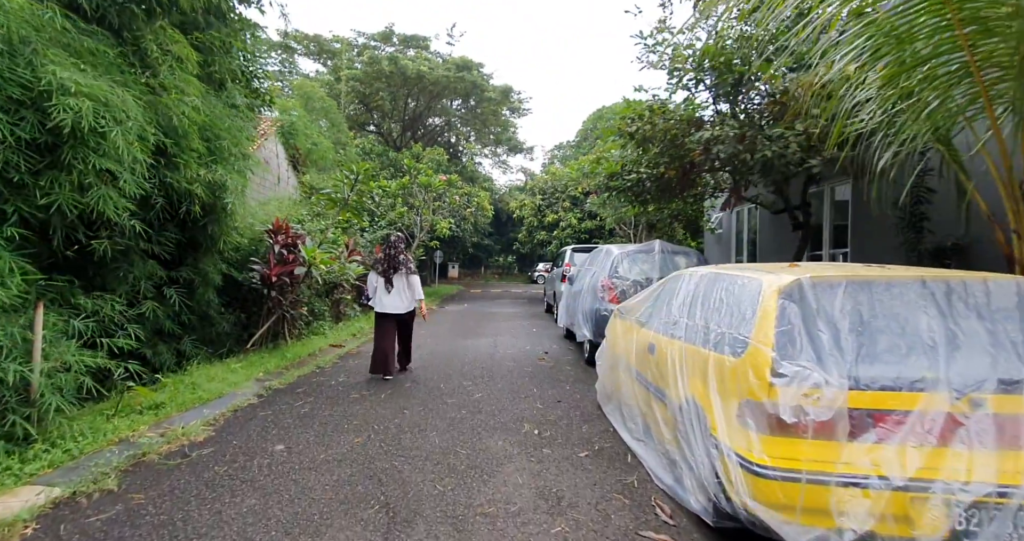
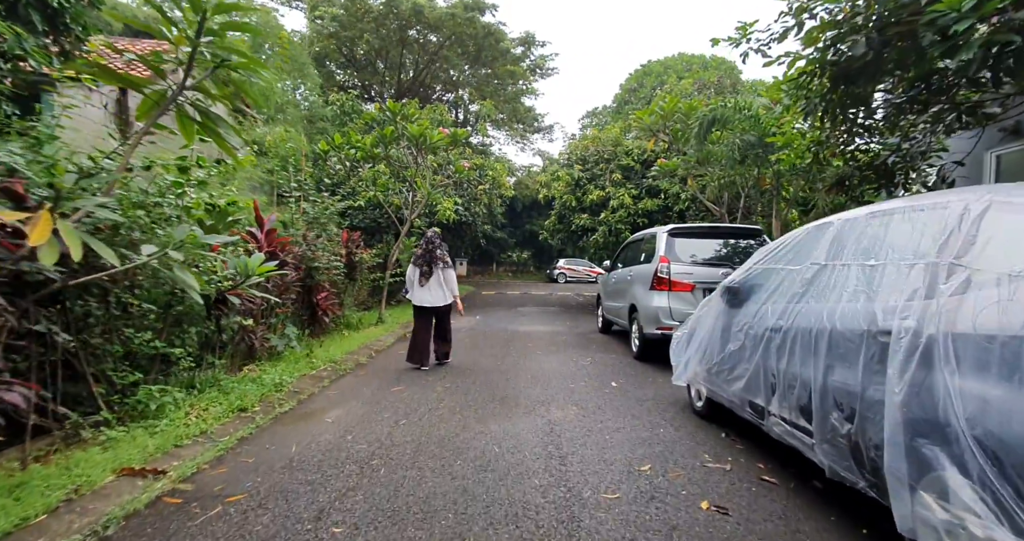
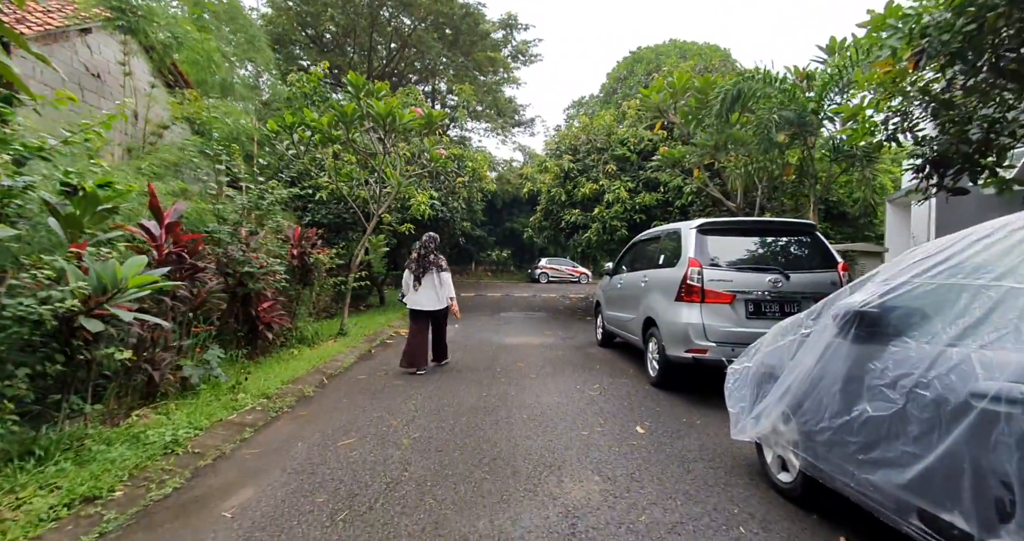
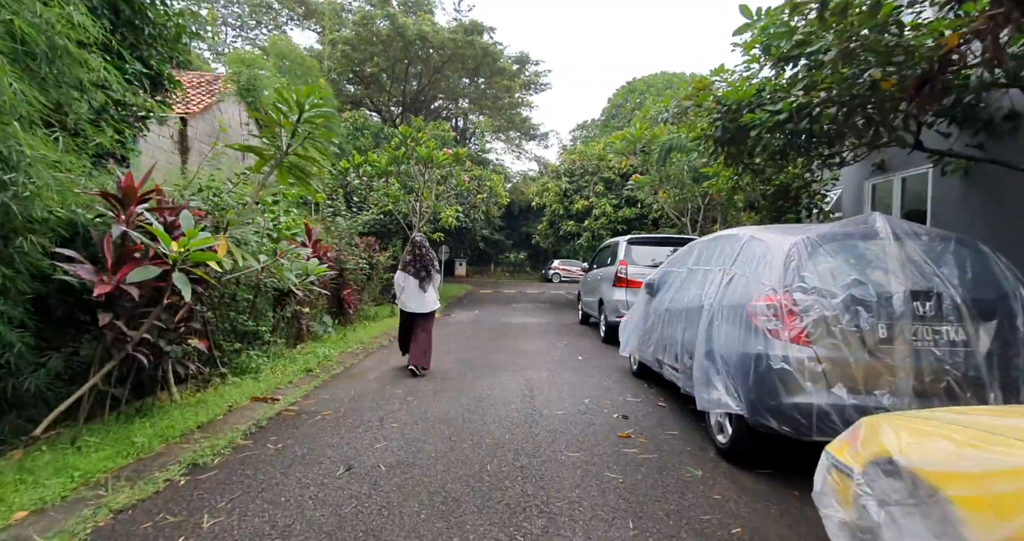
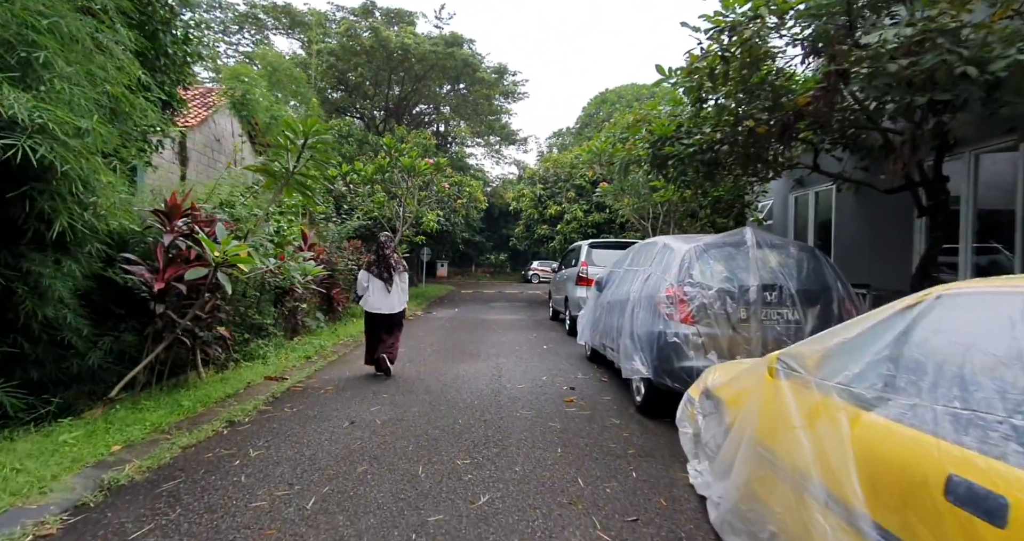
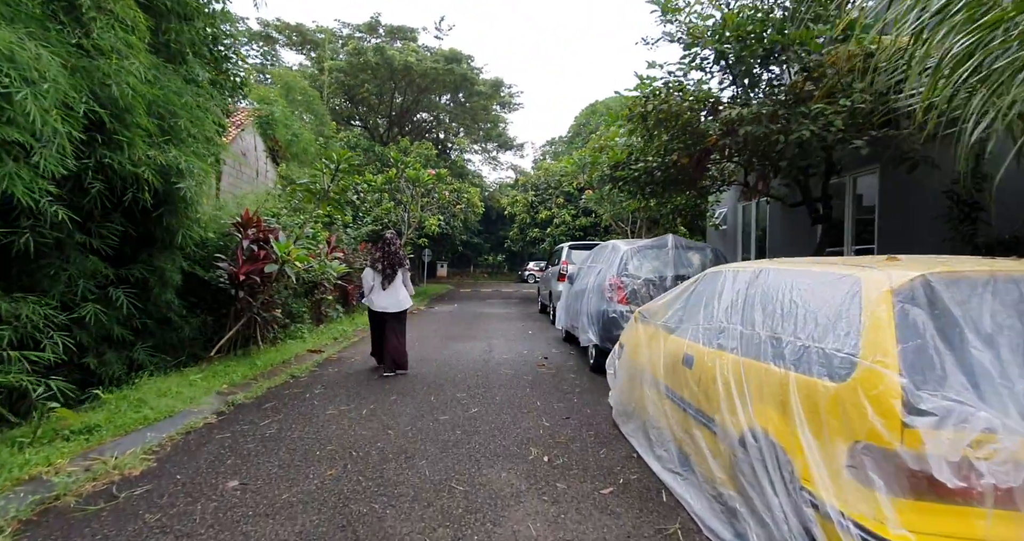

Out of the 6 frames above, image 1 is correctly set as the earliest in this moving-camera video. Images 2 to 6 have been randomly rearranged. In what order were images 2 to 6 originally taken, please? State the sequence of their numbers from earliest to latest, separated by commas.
6, 5, 4, 2, 3
